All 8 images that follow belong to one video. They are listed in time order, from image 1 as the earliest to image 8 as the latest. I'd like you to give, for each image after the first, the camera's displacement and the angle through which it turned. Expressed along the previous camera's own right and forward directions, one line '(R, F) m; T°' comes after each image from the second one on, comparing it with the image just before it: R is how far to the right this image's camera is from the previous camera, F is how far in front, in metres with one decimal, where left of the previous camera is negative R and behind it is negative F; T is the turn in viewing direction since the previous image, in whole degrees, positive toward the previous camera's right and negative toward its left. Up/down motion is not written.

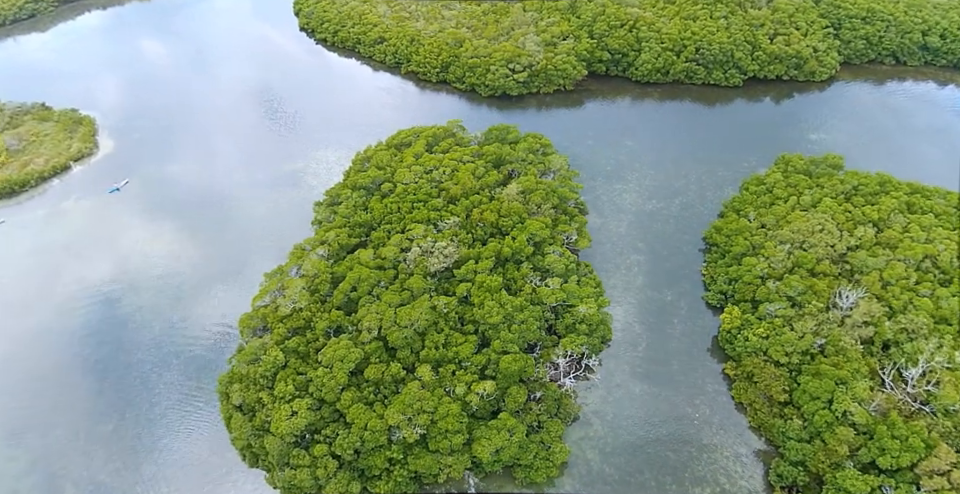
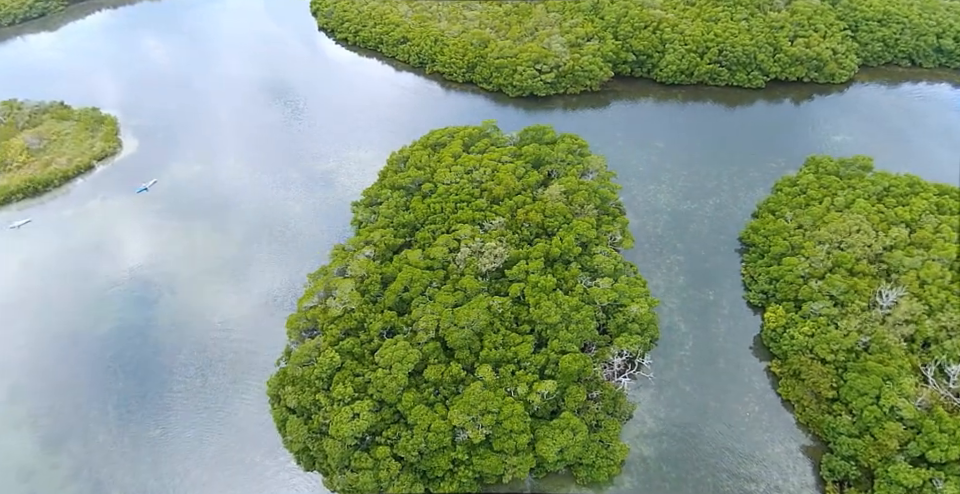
(-3.5, 0.0) m; +1°
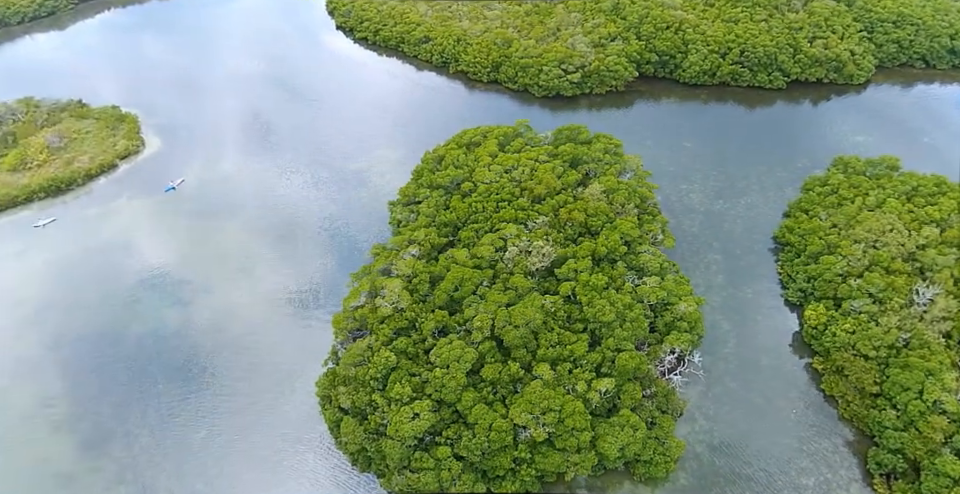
(-3.4, 0.0) m; +1°
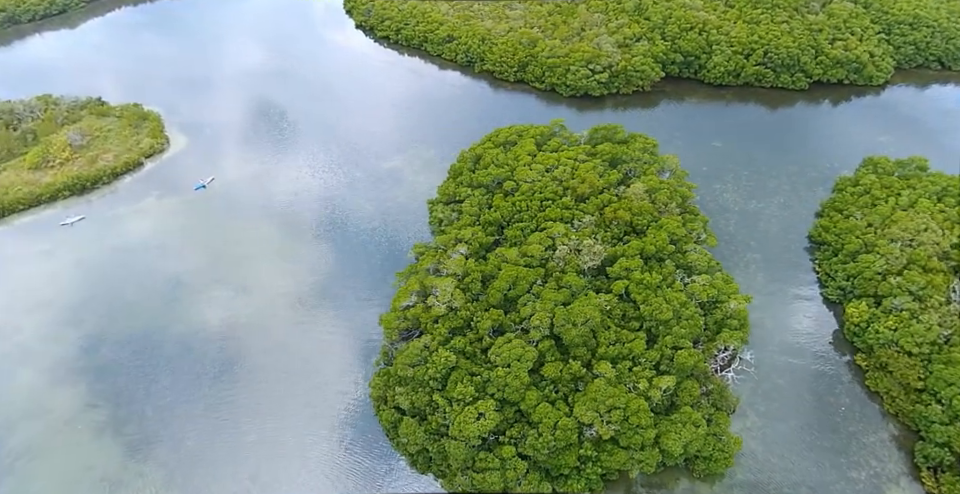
(-3.5, +0.1) m; +1°
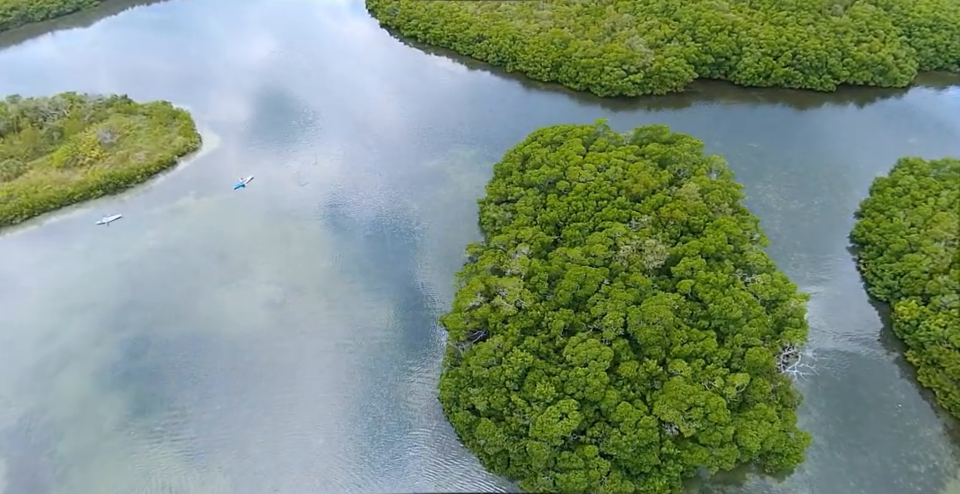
(-4.4, 0.0) m; +2°
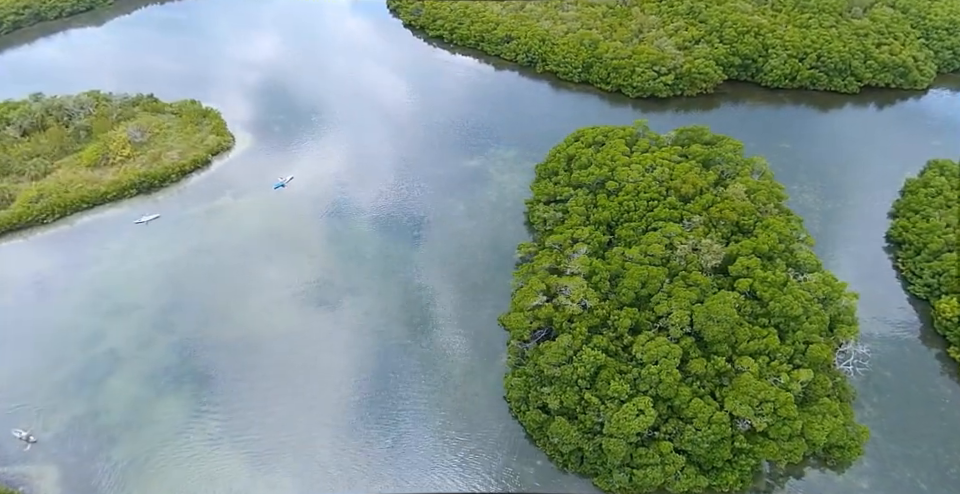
(-4.2, -0.3) m; +2°
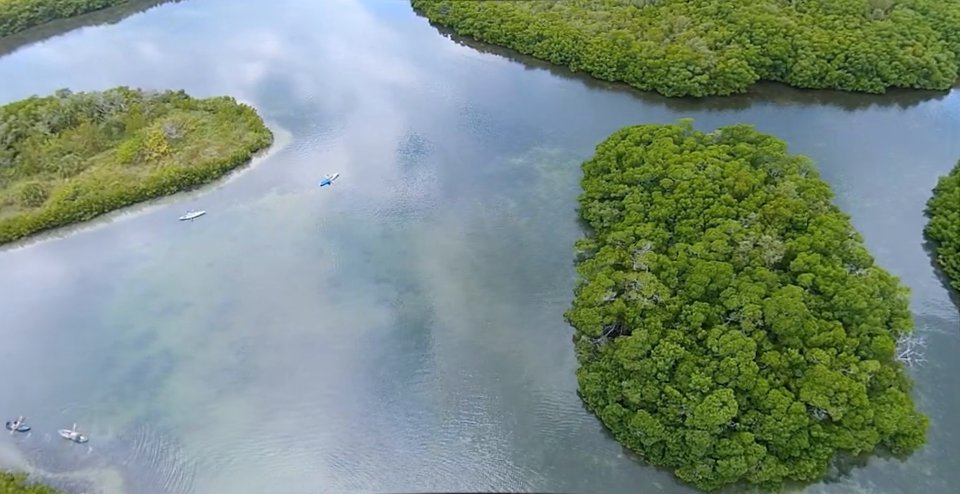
(-4.9, -0.3) m; +2°
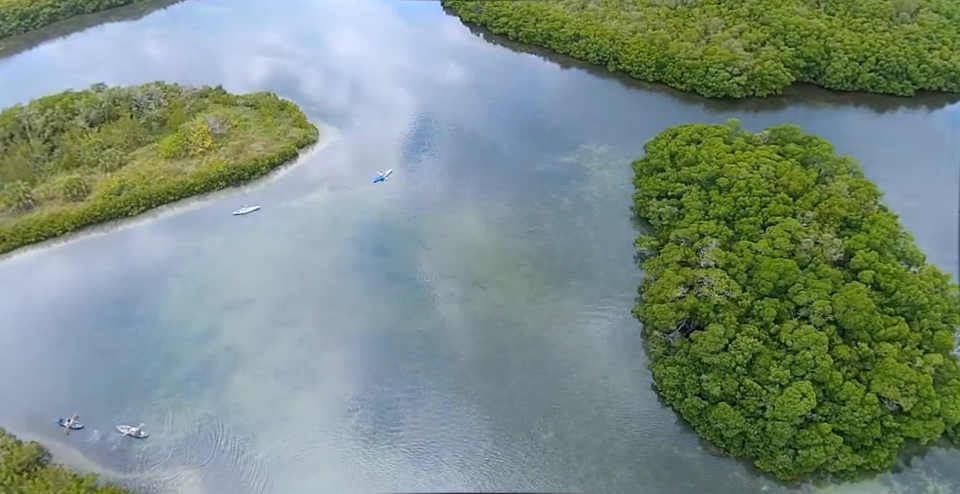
(-5.0, -0.5) m; +2°
